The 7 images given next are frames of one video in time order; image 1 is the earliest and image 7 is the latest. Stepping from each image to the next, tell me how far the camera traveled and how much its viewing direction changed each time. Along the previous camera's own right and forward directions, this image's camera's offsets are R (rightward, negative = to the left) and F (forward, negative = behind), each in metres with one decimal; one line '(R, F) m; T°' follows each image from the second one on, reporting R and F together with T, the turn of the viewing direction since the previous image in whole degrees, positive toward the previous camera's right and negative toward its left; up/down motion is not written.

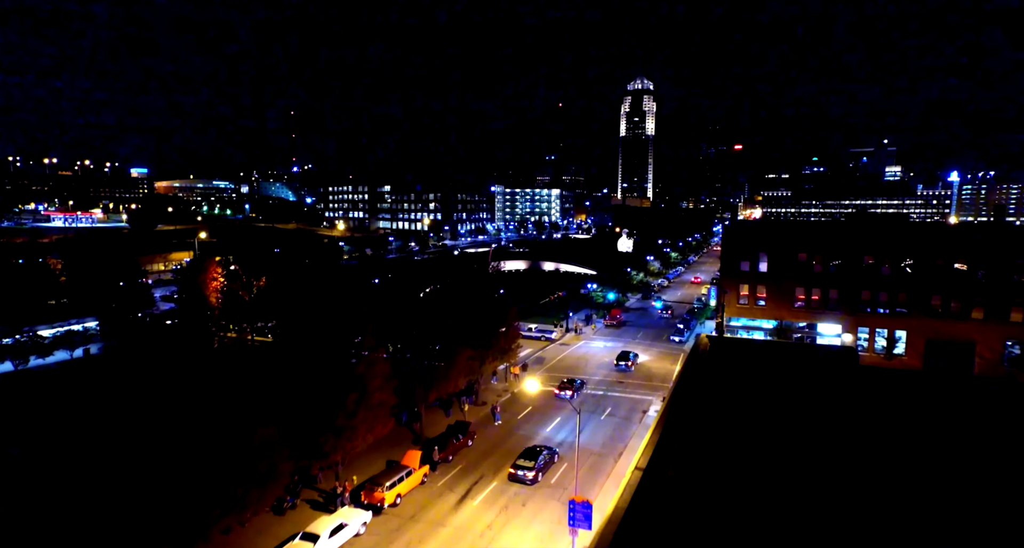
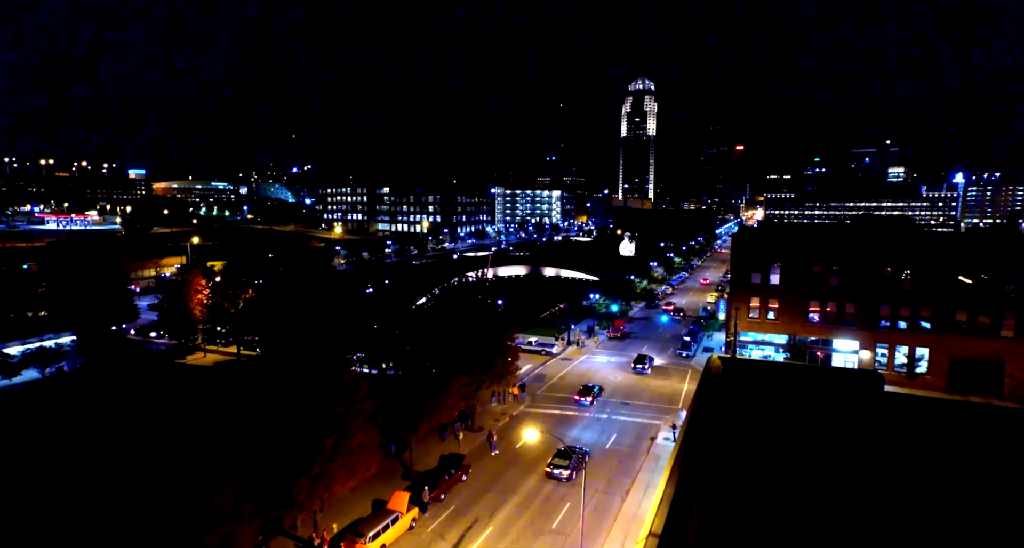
(+0.1, +2.0) m; 0°
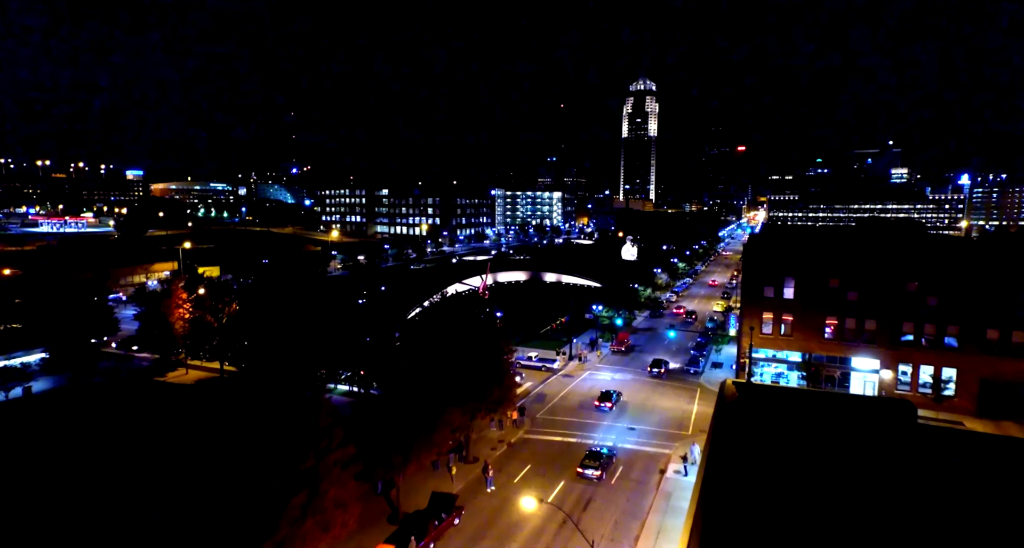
(+0.1, +2.1) m; 0°
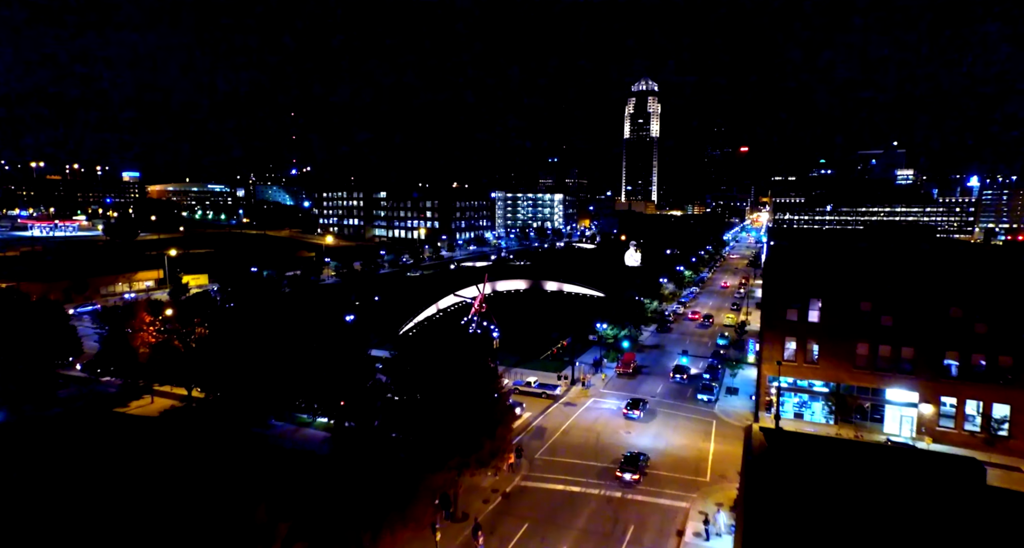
(+0.2, +3.3) m; 0°
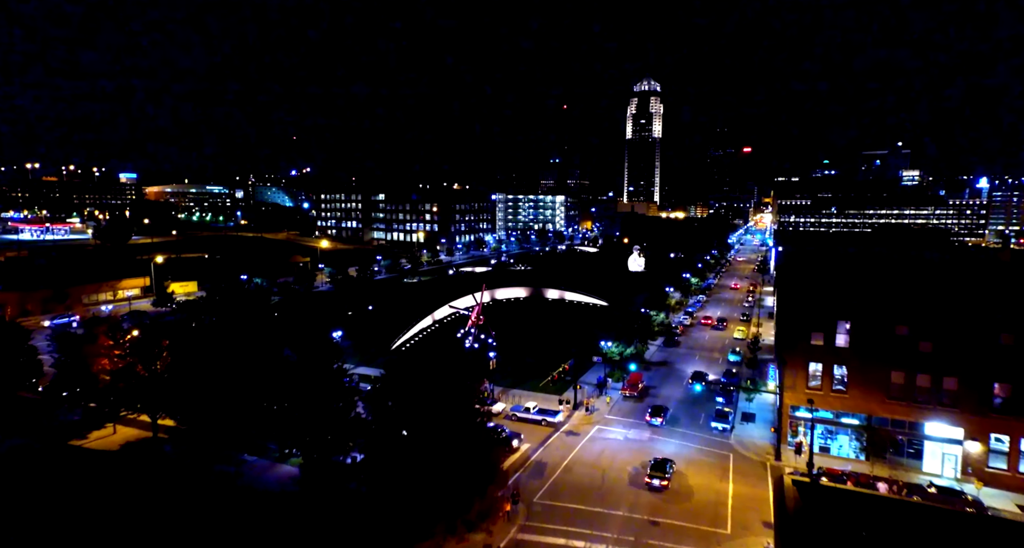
(+0.2, +3.0) m; 0°
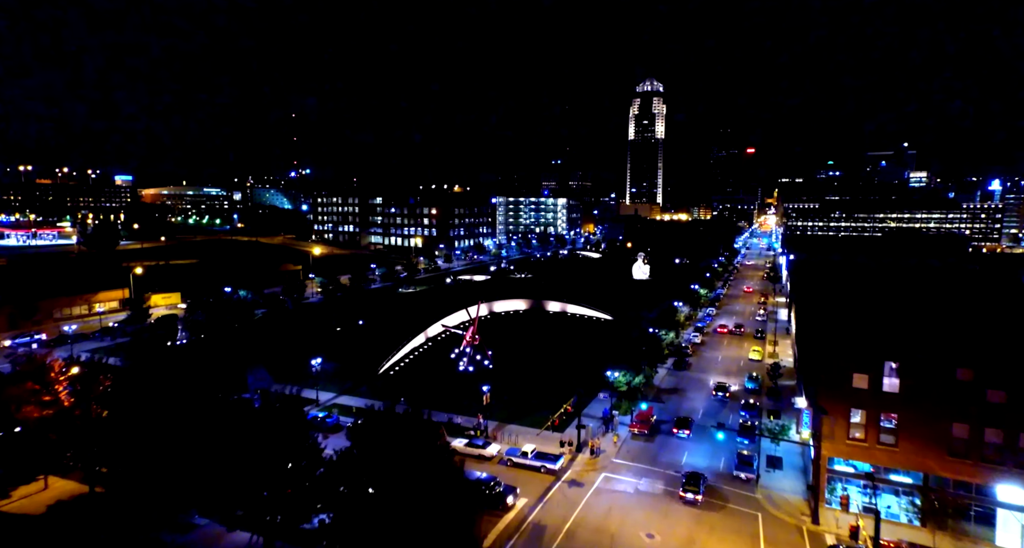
(+0.3, +4.1) m; 0°
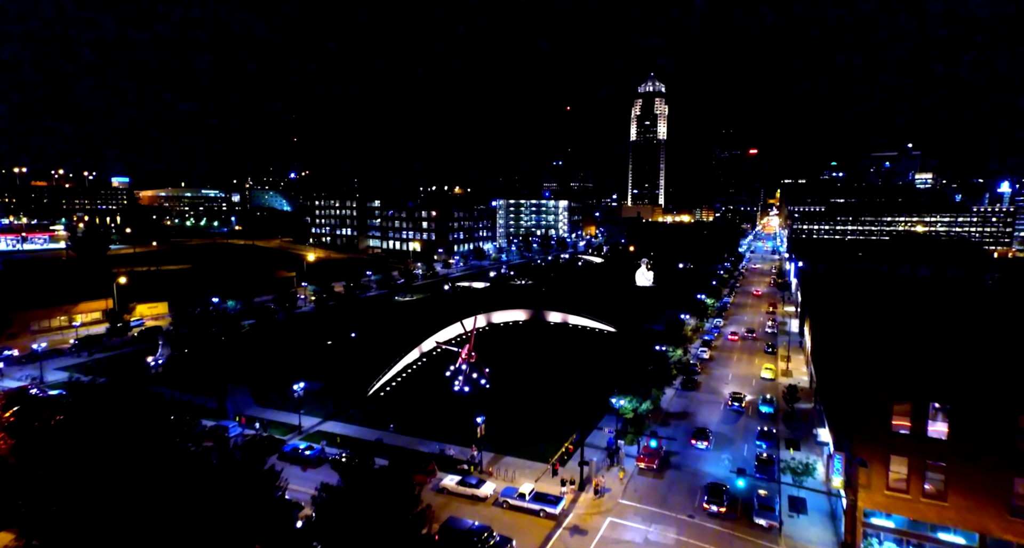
(+0.2, +2.9) m; 0°
